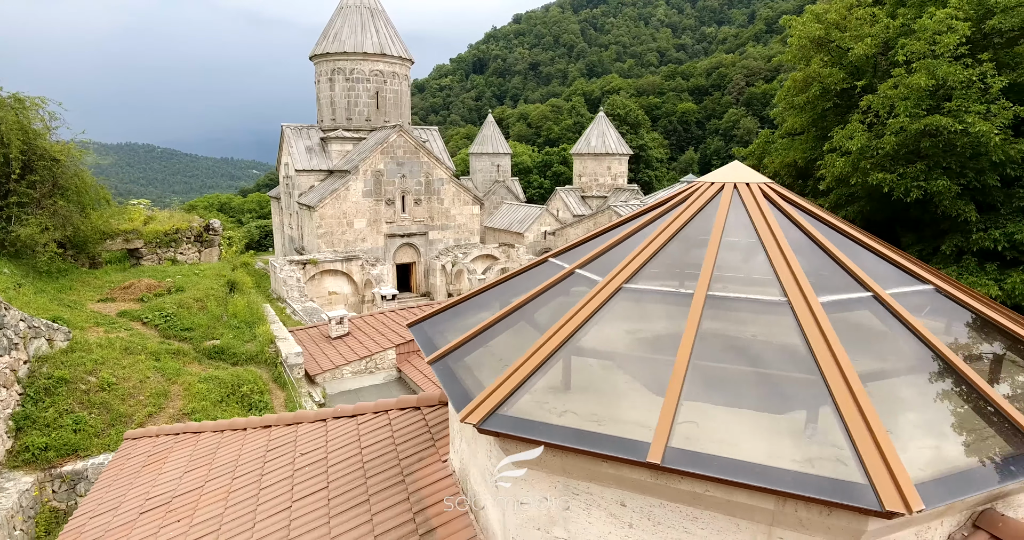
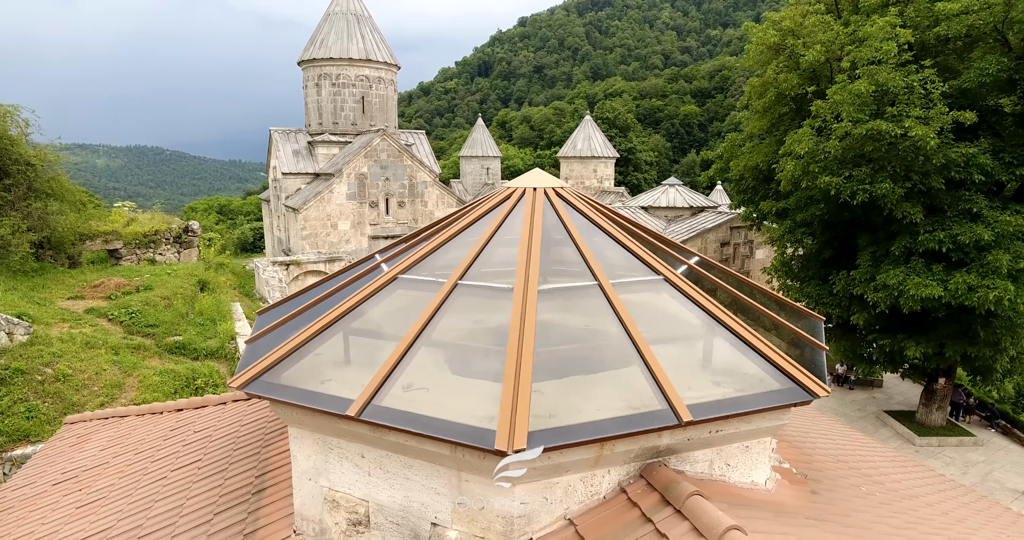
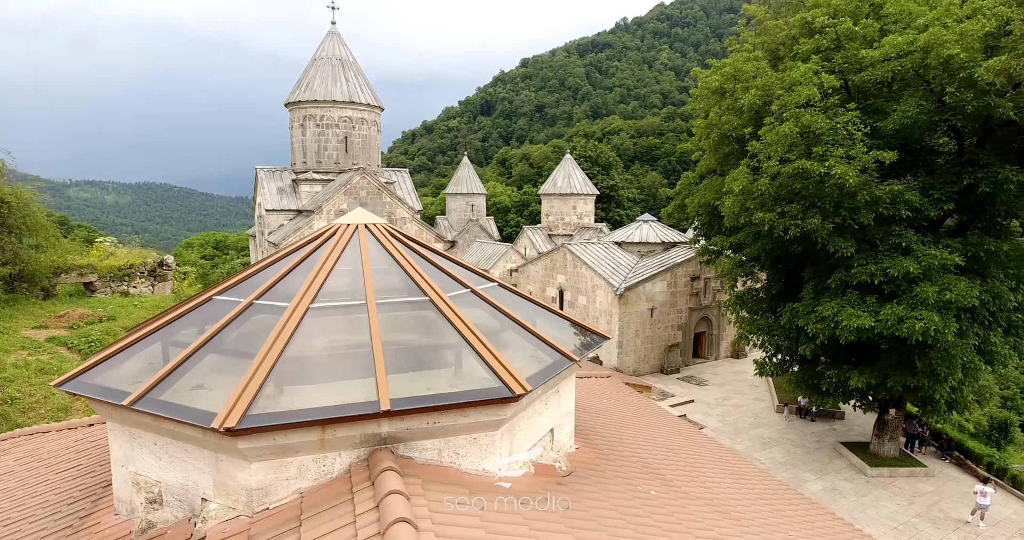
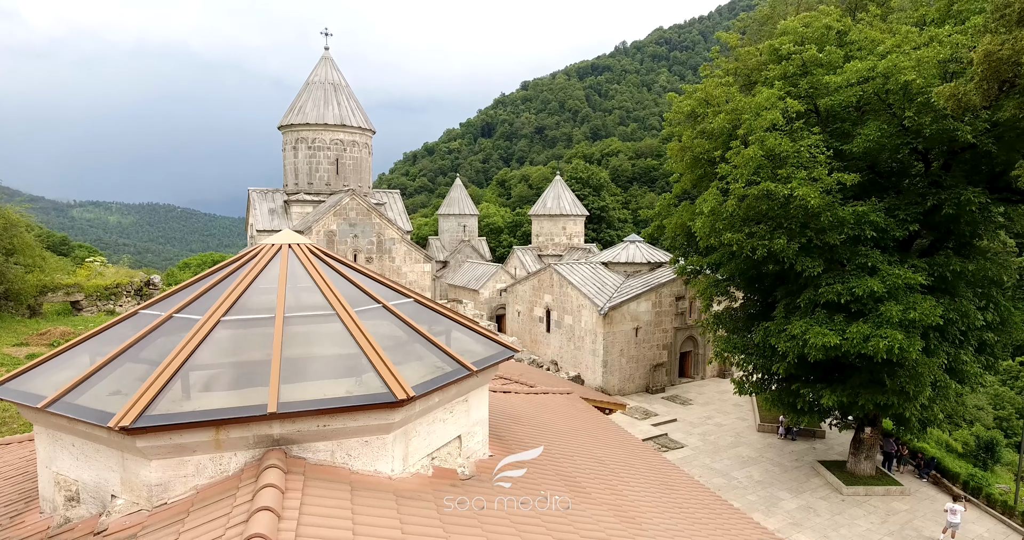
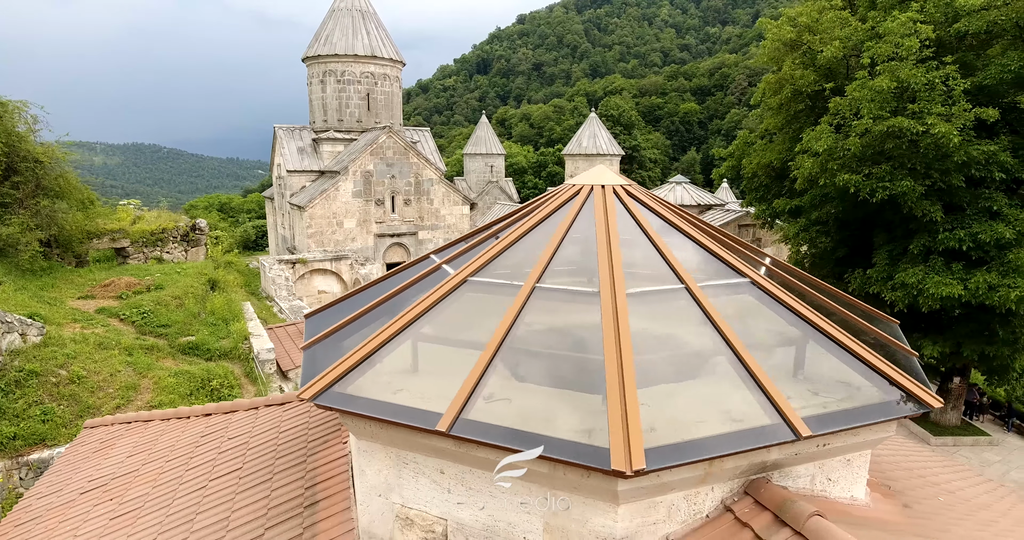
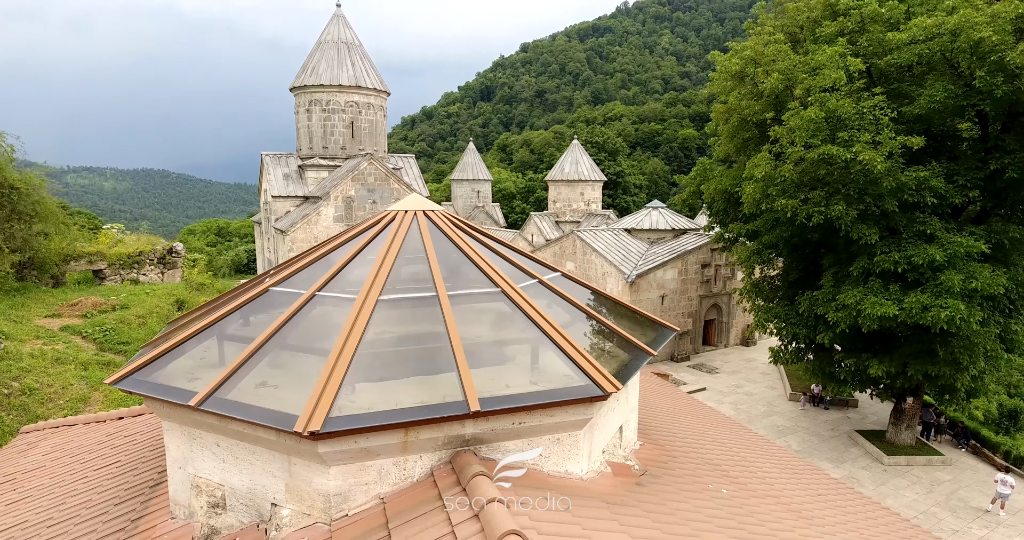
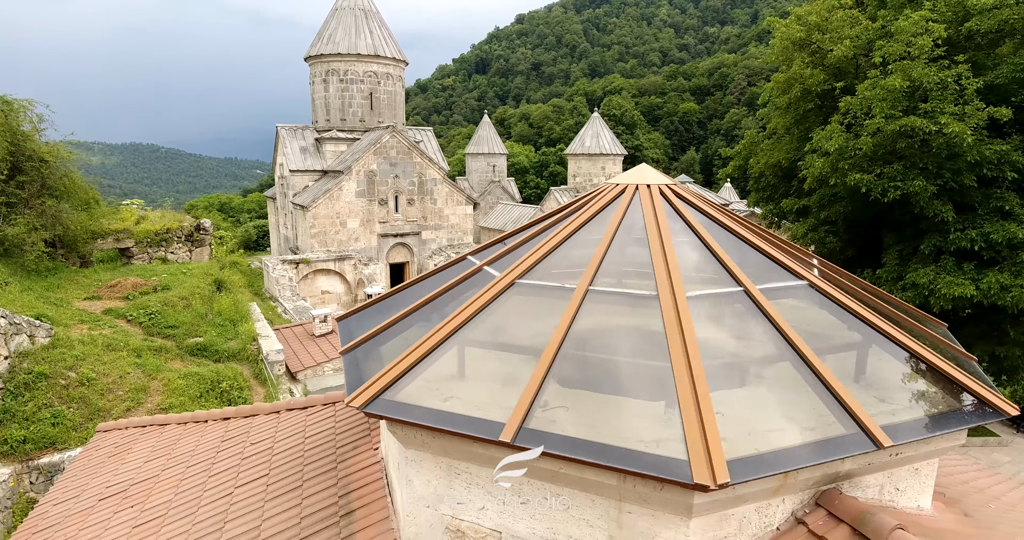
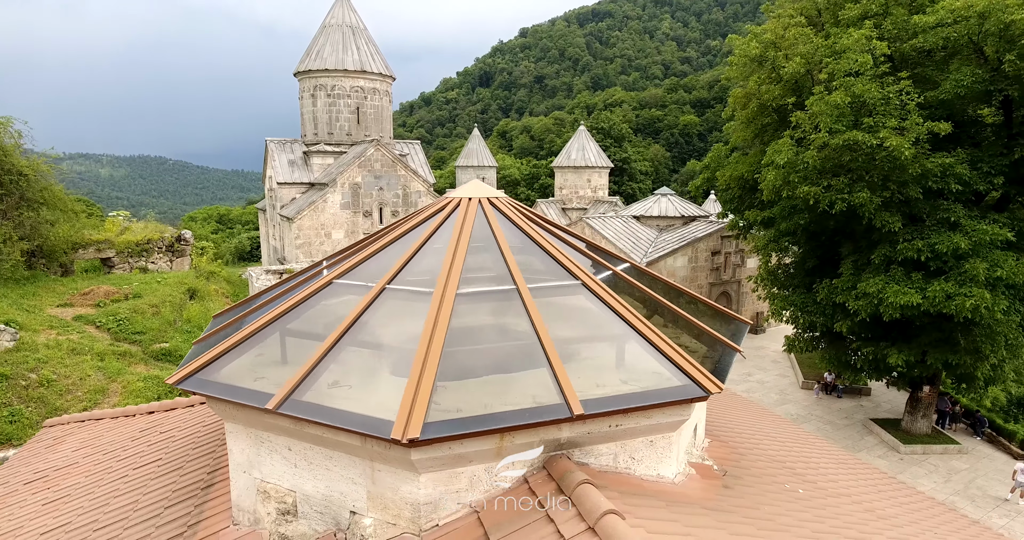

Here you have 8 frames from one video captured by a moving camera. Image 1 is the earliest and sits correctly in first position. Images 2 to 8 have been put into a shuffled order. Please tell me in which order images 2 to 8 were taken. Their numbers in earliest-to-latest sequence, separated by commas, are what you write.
7, 5, 2, 8, 6, 3, 4
